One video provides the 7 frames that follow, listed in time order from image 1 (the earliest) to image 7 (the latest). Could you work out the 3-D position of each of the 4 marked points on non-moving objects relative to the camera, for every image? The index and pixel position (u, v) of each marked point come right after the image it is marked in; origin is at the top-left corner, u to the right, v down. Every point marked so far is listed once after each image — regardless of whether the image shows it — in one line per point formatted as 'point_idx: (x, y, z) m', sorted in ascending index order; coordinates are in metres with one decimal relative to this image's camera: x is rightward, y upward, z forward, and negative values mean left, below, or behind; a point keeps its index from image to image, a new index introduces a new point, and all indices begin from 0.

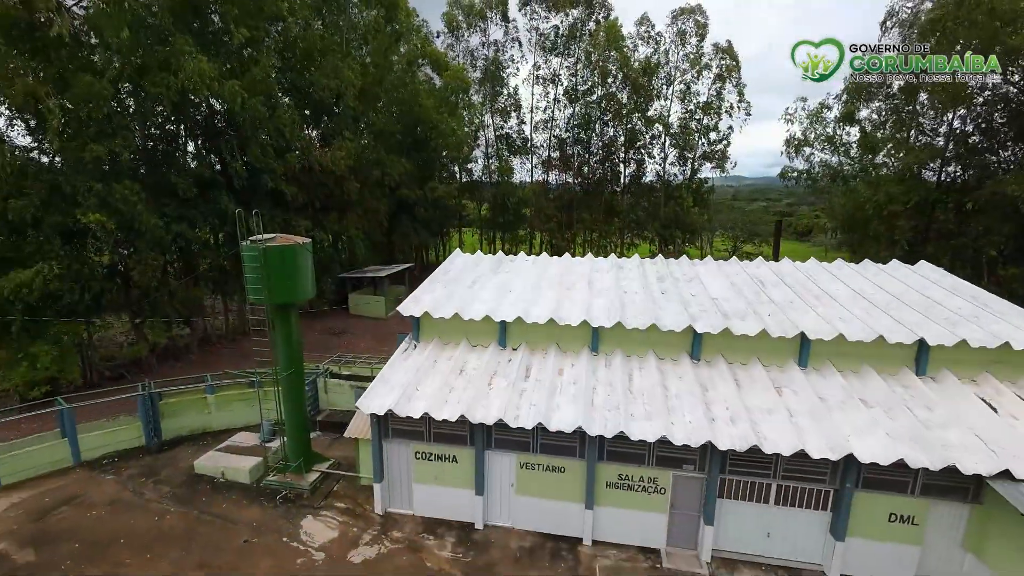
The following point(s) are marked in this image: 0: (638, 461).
0: (+1.9, -2.5, +7.0) m
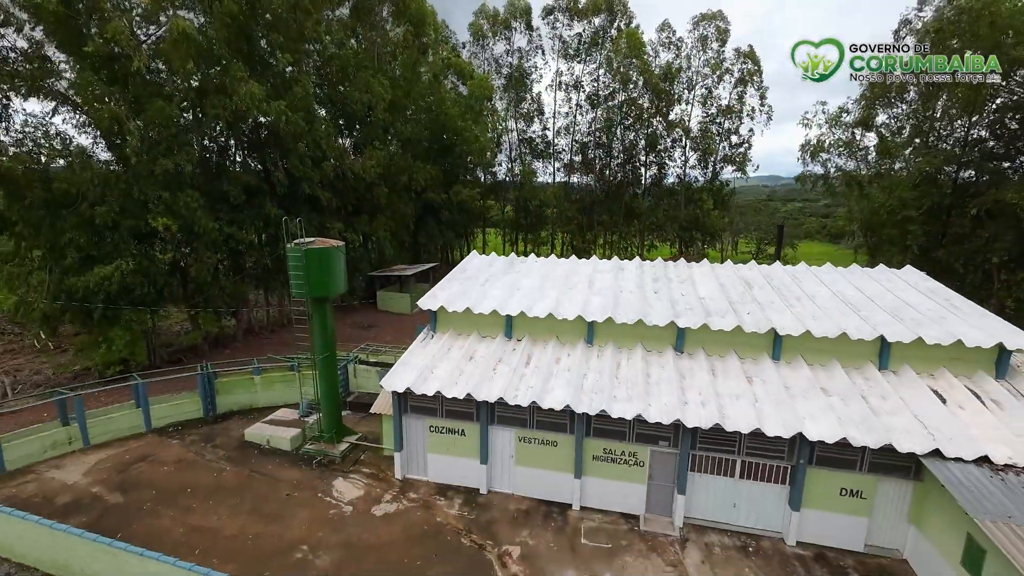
0: (+1.8, -2.5, +8.1) m
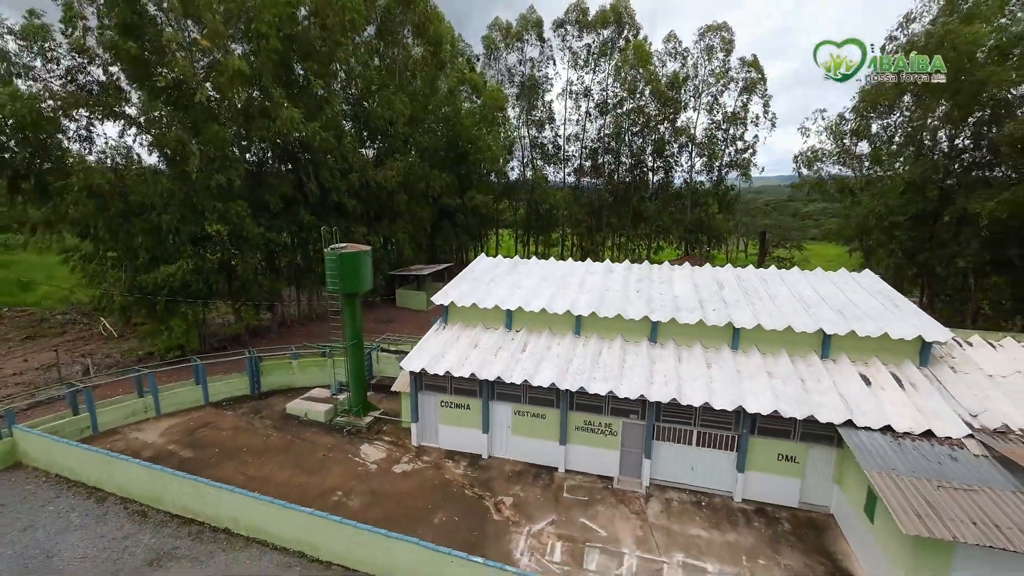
0: (+1.8, -2.5, +9.7) m
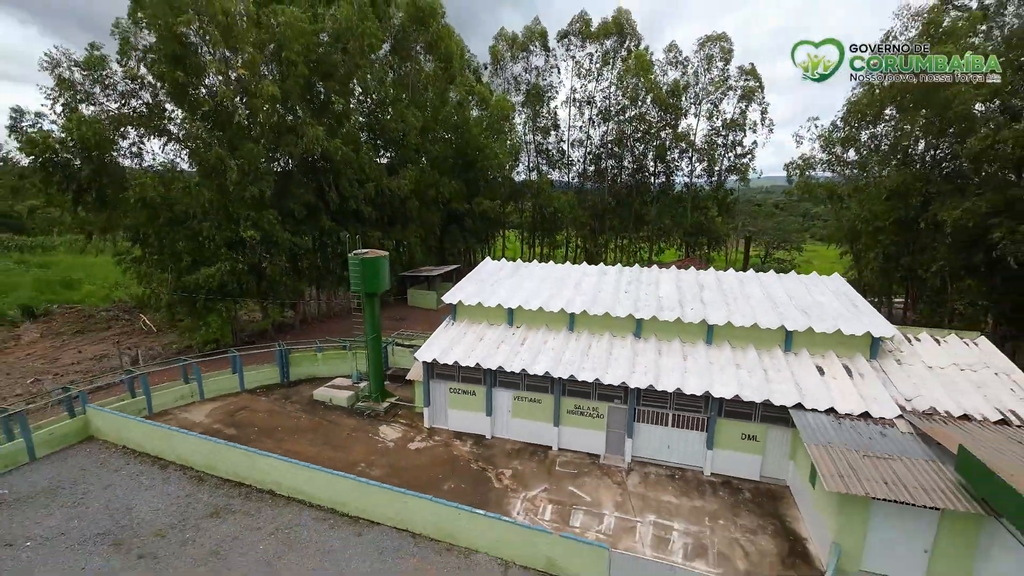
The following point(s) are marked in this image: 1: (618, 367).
0: (+1.7, -2.5, +11.1) m
1: (+2.4, -1.8, +10.9) m
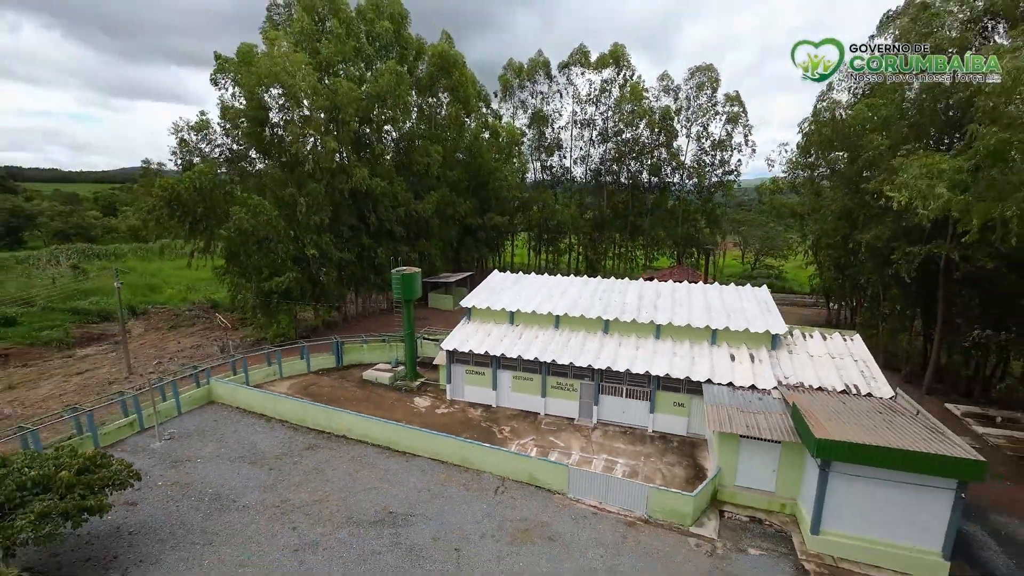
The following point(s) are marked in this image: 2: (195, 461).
0: (+1.7, -2.8, +15.3) m
1: (+2.4, -2.1, +15.1) m
2: (-8.2, -4.5, +12.4) m
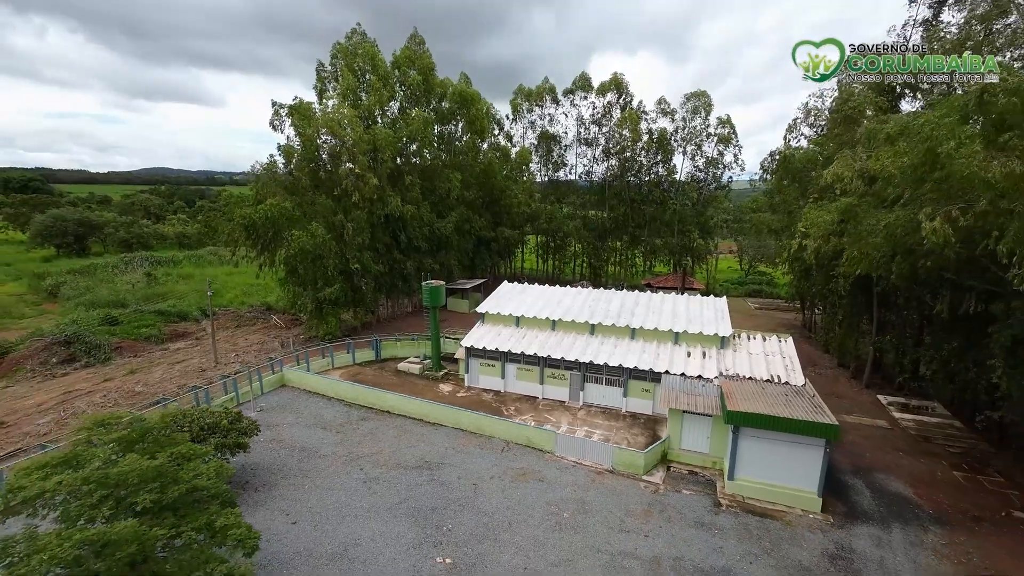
0: (+1.9, -3.3, +19.5) m
1: (+2.6, -2.5, +19.3) m
2: (-8.1, -4.9, +16.9) m
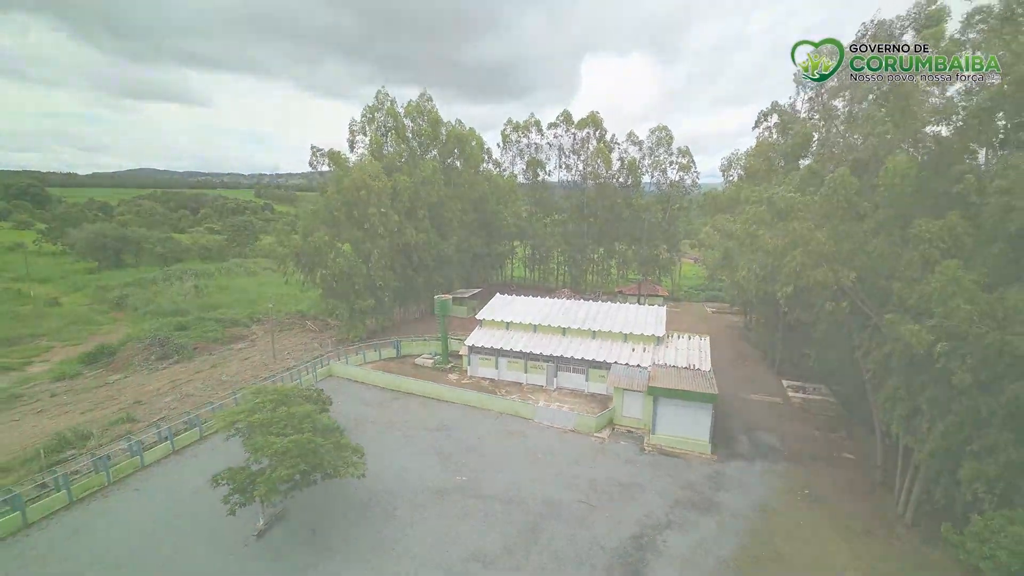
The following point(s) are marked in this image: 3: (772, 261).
0: (+1.4, -4.0, +26.2) m
1: (+2.1, -3.3, +25.9) m
2: (-8.5, -5.6, +23.3) m
3: (+9.0, +0.9, +16.4) m
